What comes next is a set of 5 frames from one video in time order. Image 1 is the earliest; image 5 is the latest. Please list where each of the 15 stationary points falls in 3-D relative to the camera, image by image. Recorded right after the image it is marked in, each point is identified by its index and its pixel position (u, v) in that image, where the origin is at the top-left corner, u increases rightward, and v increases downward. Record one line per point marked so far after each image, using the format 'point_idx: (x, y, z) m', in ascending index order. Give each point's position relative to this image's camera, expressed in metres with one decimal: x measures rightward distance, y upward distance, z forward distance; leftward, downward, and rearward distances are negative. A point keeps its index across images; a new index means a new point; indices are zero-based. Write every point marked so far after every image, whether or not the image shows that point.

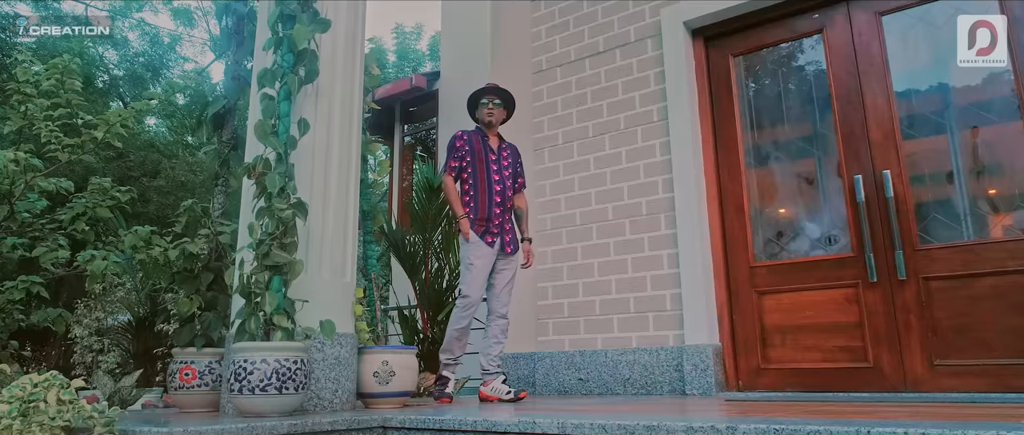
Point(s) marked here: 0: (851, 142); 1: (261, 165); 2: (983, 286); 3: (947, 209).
0: (+1.3, +0.3, +2.8) m
1: (-0.6, +0.1, +1.8) m
2: (+1.6, -0.2, +2.4) m
3: (+1.6, 0.0, +2.6) m
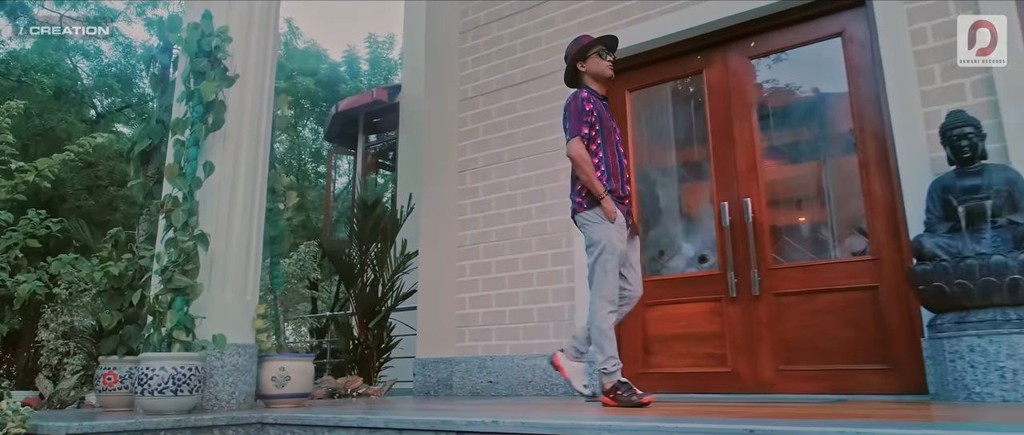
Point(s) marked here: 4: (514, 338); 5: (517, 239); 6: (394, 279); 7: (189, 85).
0: (+0.9, +0.2, +3.2) m
1: (-1.0, 0.0, +2.1) m
2: (+1.2, -0.3, +2.8) m
3: (+1.2, -0.1, +3.0) m
4: (0.0, -0.6, +3.5) m
5: (0.0, -0.1, +3.7) m
6: (-0.7, -0.4, +4.2) m
7: (-1.0, +0.4, +2.3) m
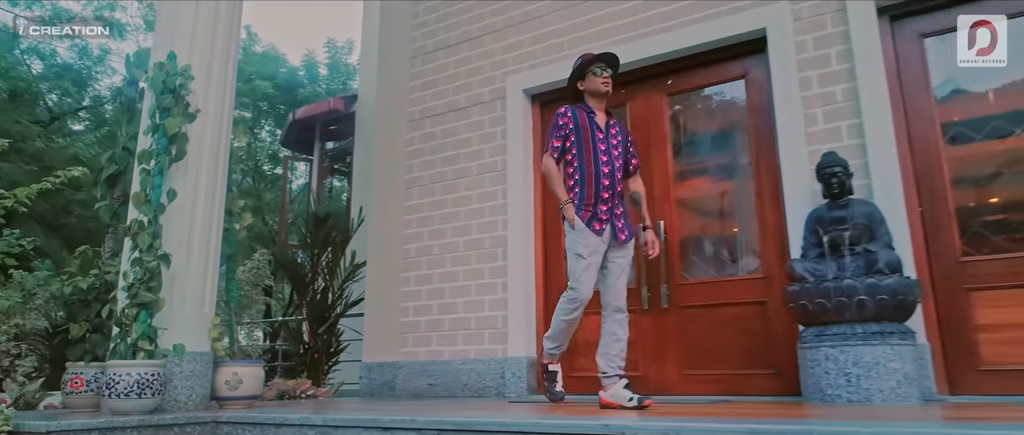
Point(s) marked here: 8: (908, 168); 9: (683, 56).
0: (+0.6, +0.1, +3.5) m
1: (-1.3, 0.0, +2.4) m
2: (+0.9, -0.4, +3.2) m
3: (+0.9, -0.2, +3.3) m
4: (-0.3, -0.7, +3.8) m
5: (-0.3, -0.2, +4.0) m
6: (-1.1, -0.4, +4.5) m
7: (-1.3, +0.3, +2.5) m
8: (+1.6, +0.2, +2.9) m
9: (+0.8, +0.8, +3.5) m
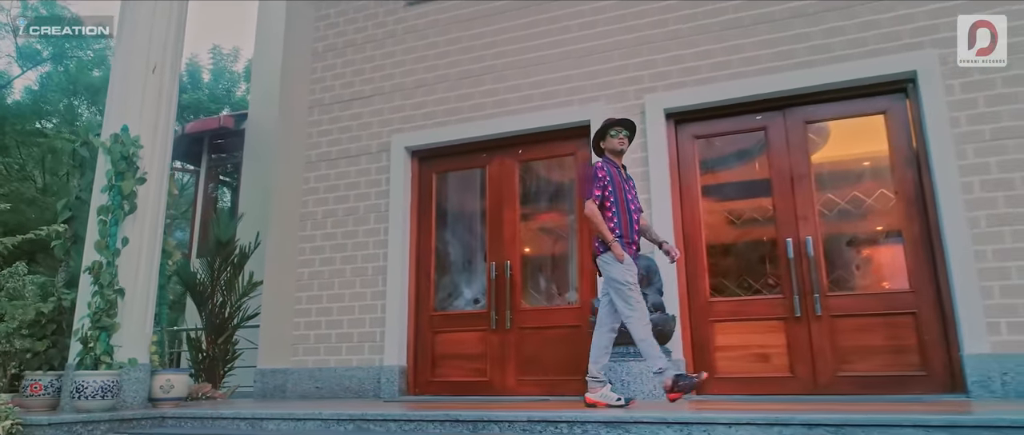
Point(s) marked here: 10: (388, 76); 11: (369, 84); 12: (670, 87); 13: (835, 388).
0: (-0.1, -0.1, +4.5) m
1: (-1.8, -0.2, +3.1) m
2: (+0.2, -0.7, +4.2) m
3: (+0.2, -0.4, +4.4) m
4: (-1.1, -0.9, +4.7) m
5: (-1.1, -0.4, +4.8) m
6: (-2.0, -0.6, +5.2) m
7: (-1.8, +0.2, +3.2) m
8: (+0.9, -0.1, +4.0) m
9: (+0.1, +0.5, +4.5) m
10: (-0.9, +1.0, +5.0) m
11: (-1.0, +0.9, +5.1) m
12: (+0.9, +0.8, +4.1) m
13: (+1.6, -0.8, +3.6) m
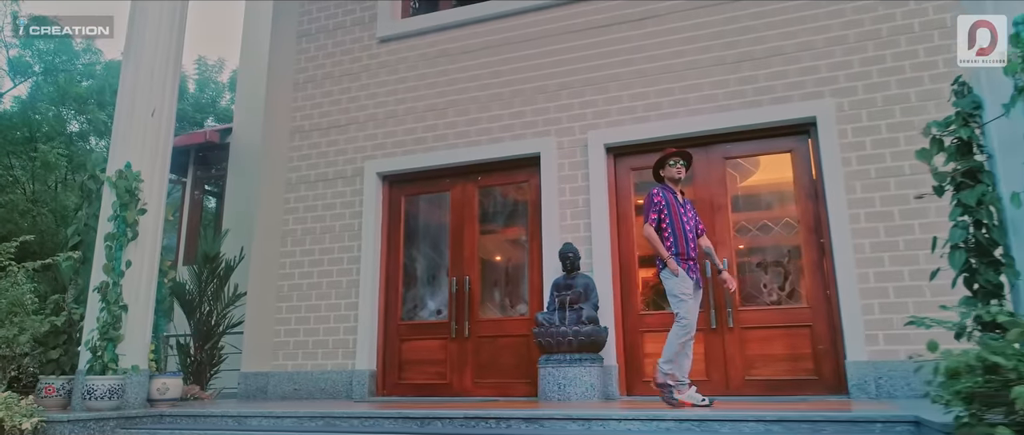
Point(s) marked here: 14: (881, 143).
0: (-0.4, -0.3, +5.1) m
1: (-2.0, -0.3, +3.6) m
2: (-0.1, -0.8, +4.8) m
3: (-0.1, -0.6, +4.9) m
4: (-1.4, -1.0, +5.2) m
5: (-1.4, -0.5, +5.3) m
6: (-2.3, -0.7, +5.7) m
7: (-2.1, 0.0, +3.7) m
8: (+0.7, -0.2, +4.6) m
9: (-0.2, +0.4, +5.0) m
10: (-1.2, +0.9, +5.5) m
11: (-1.3, +0.8, +5.6) m
12: (+0.6, +0.6, +4.7) m
13: (+1.3, -1.0, +4.1) m
14: (+2.1, +0.4, +4.1) m
